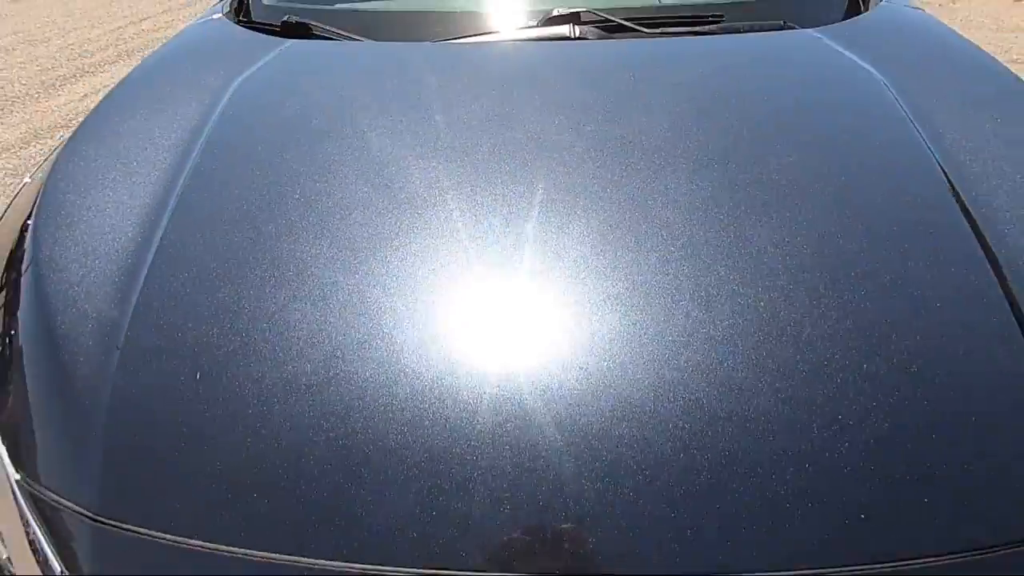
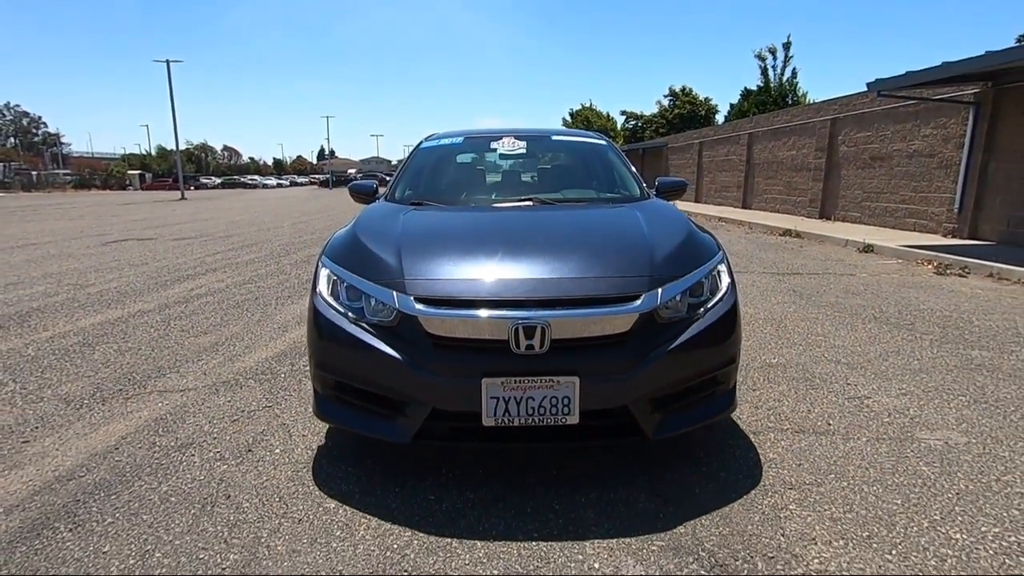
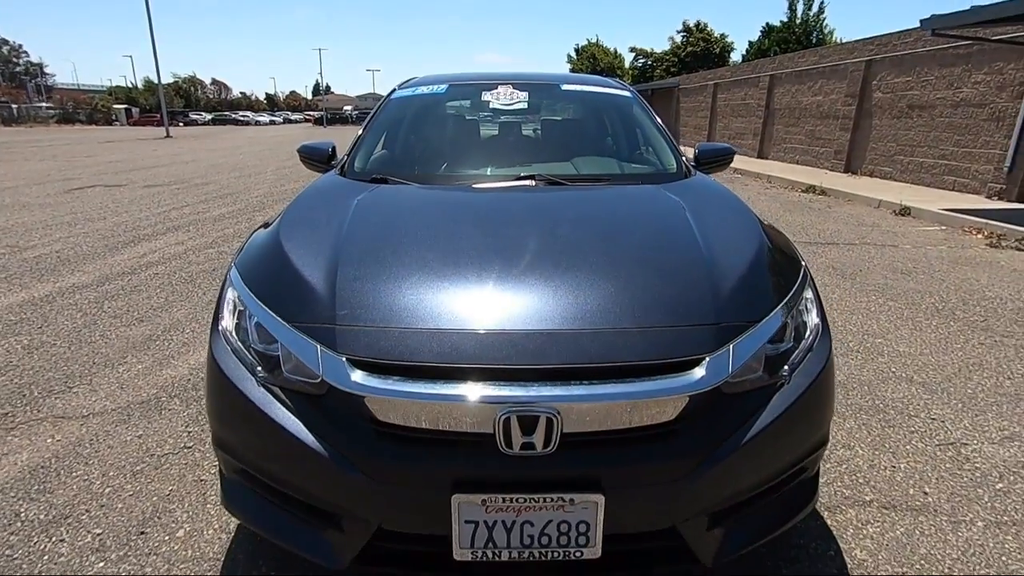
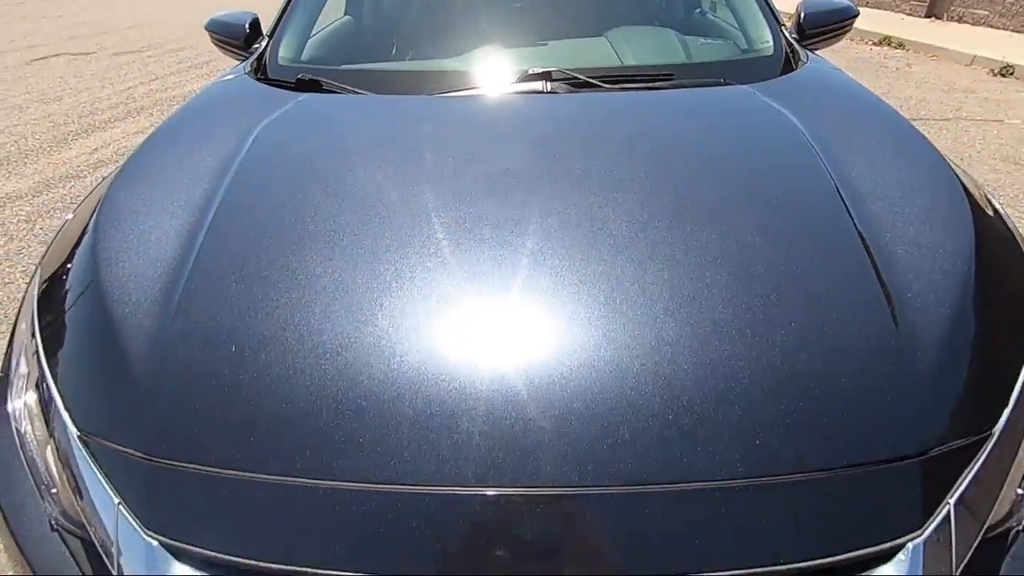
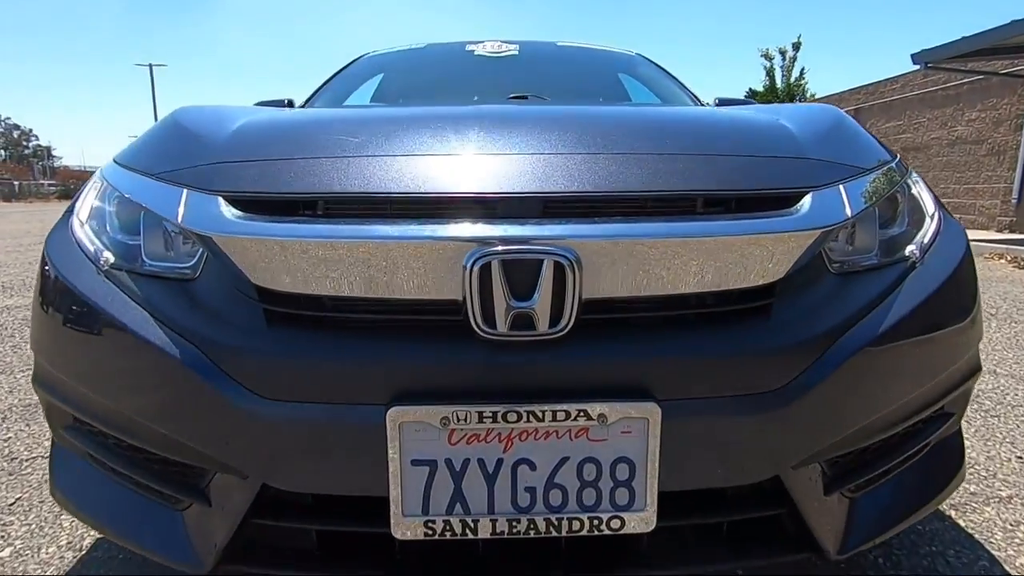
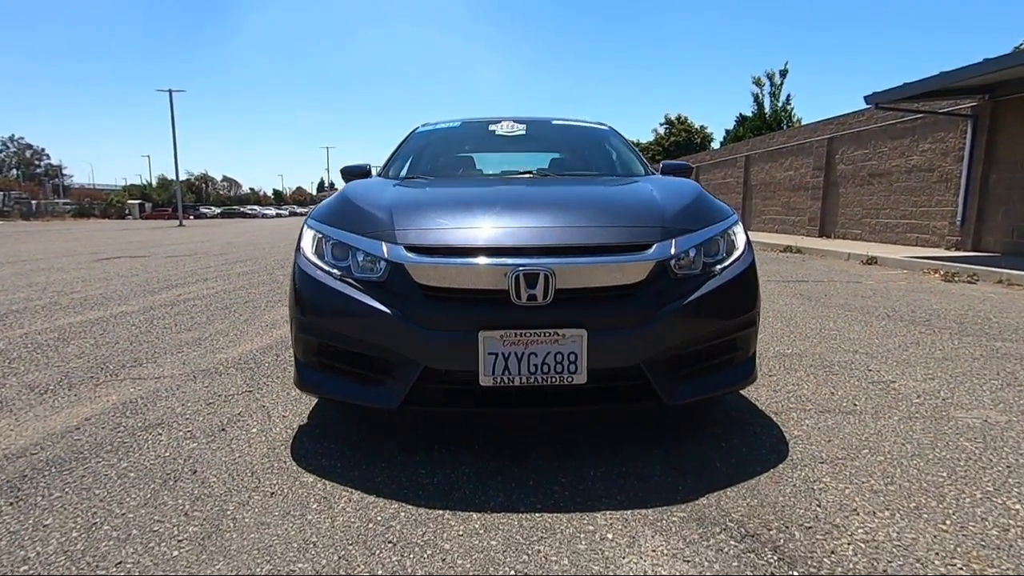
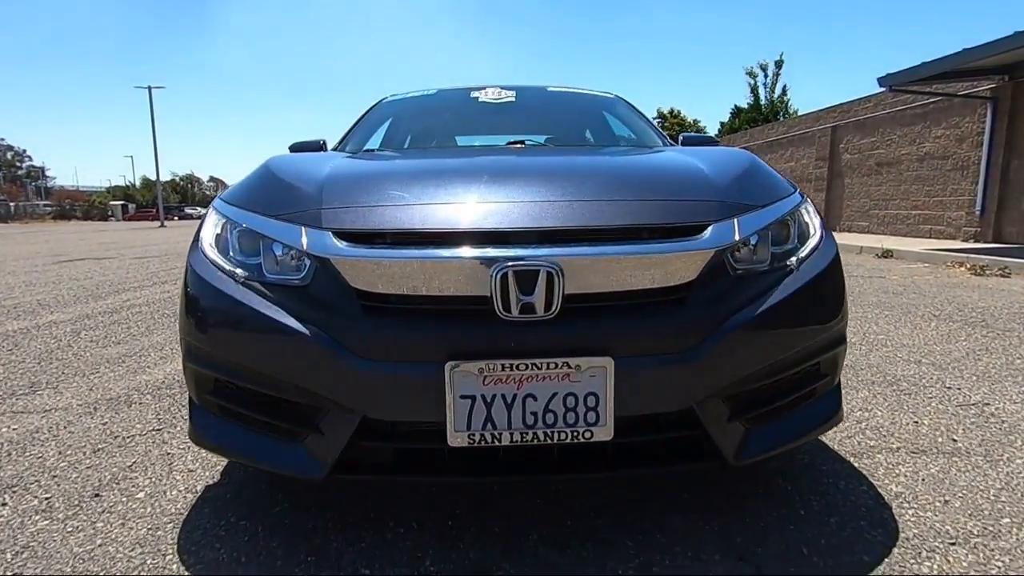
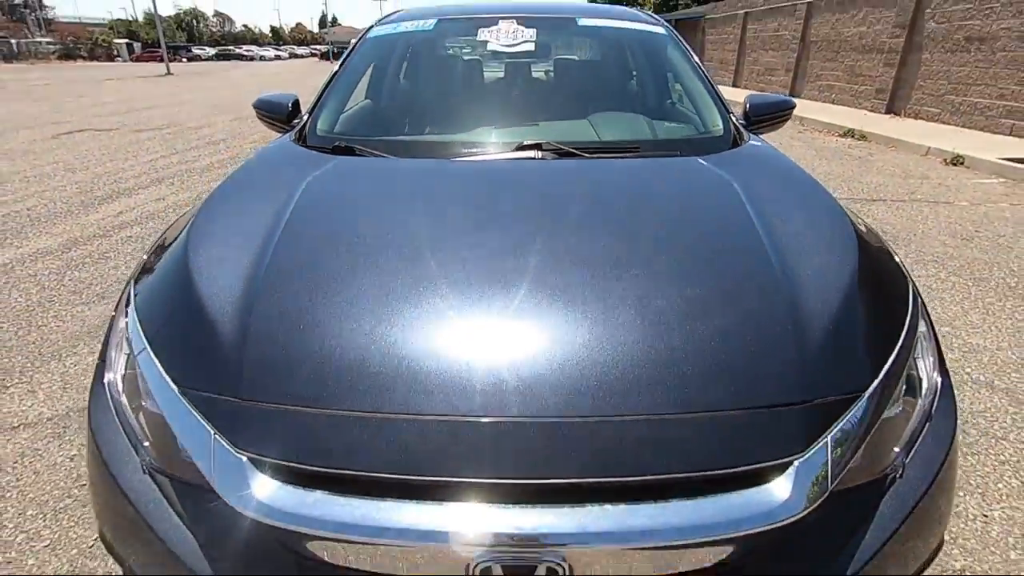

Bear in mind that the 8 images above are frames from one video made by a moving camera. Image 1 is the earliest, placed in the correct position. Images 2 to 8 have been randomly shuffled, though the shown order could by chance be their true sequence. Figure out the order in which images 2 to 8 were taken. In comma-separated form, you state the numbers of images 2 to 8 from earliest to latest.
4, 8, 3, 2, 6, 7, 5
